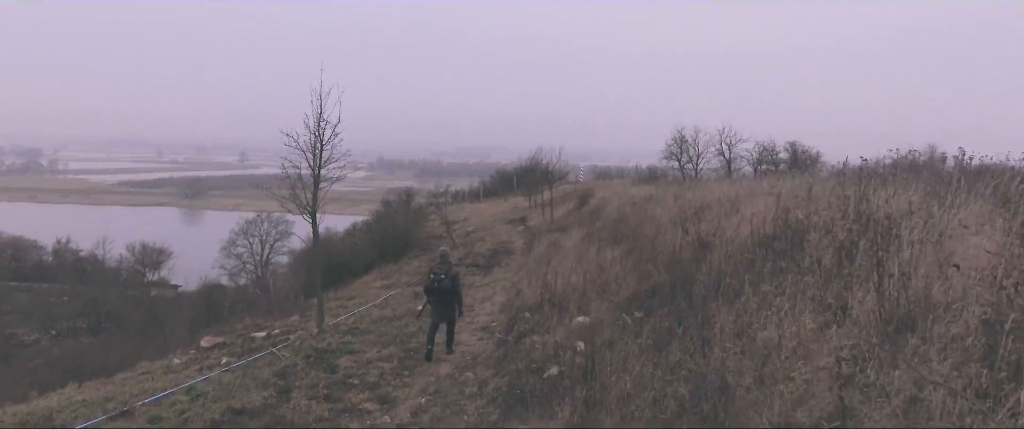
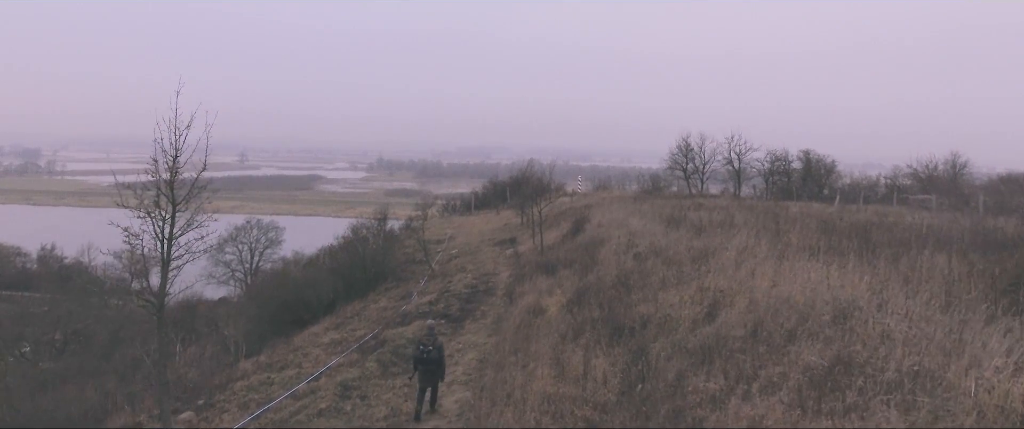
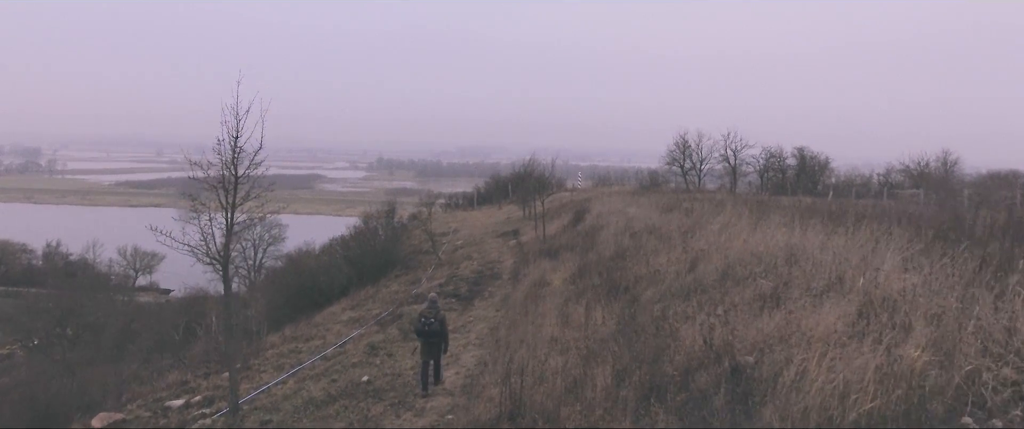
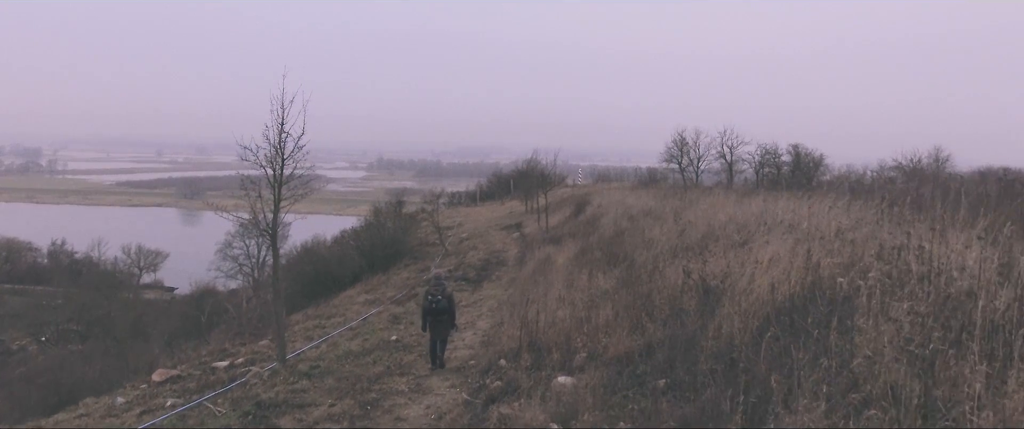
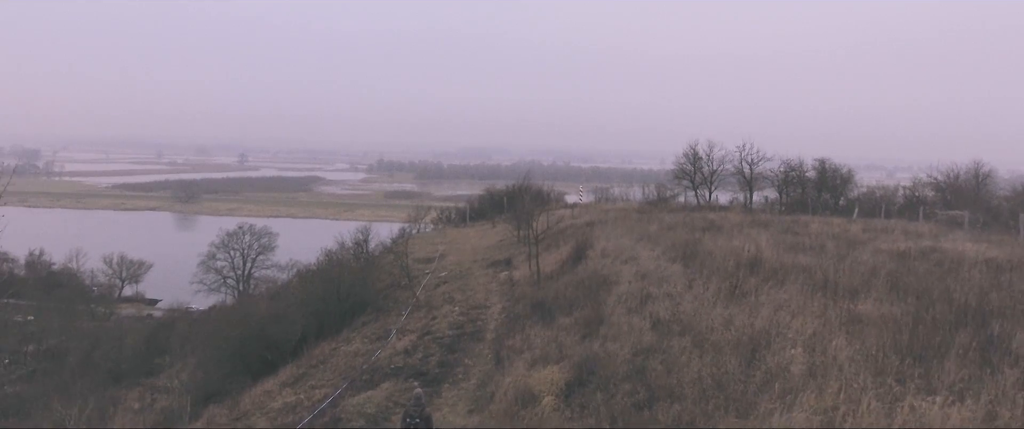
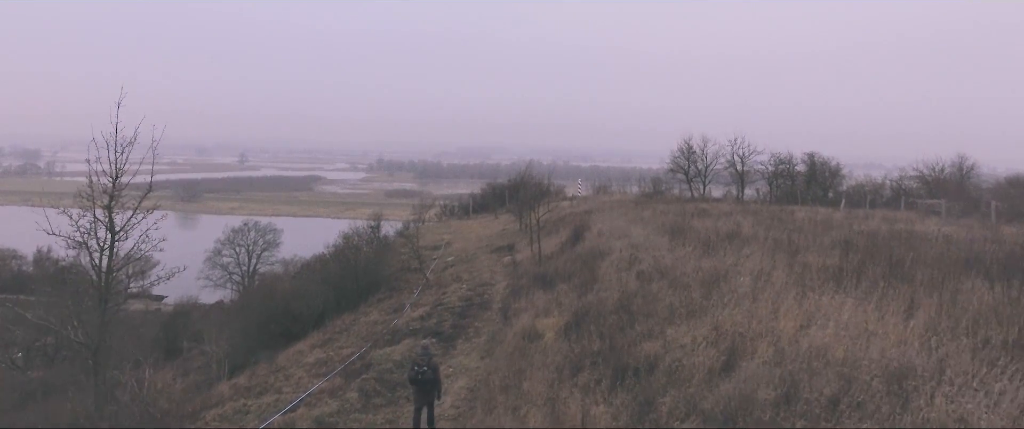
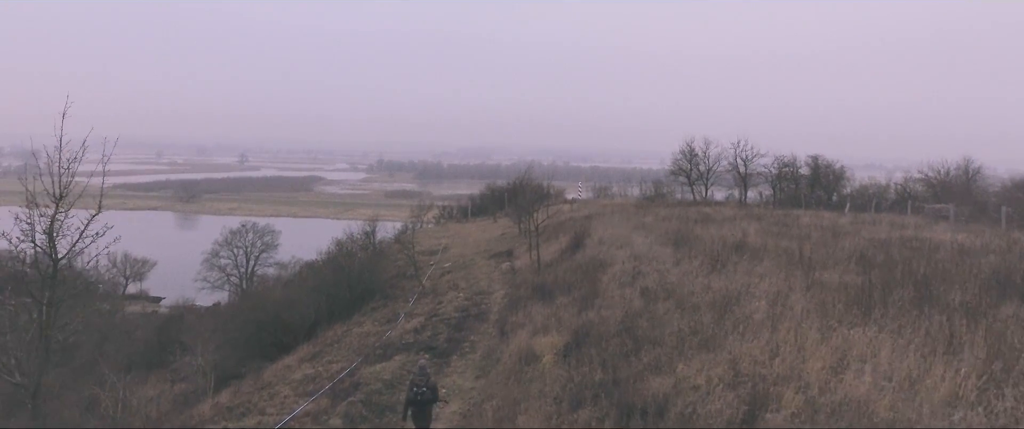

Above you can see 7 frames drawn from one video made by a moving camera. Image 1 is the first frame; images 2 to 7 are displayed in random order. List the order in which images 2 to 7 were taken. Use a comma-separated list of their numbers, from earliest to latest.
4, 3, 2, 6, 7, 5
